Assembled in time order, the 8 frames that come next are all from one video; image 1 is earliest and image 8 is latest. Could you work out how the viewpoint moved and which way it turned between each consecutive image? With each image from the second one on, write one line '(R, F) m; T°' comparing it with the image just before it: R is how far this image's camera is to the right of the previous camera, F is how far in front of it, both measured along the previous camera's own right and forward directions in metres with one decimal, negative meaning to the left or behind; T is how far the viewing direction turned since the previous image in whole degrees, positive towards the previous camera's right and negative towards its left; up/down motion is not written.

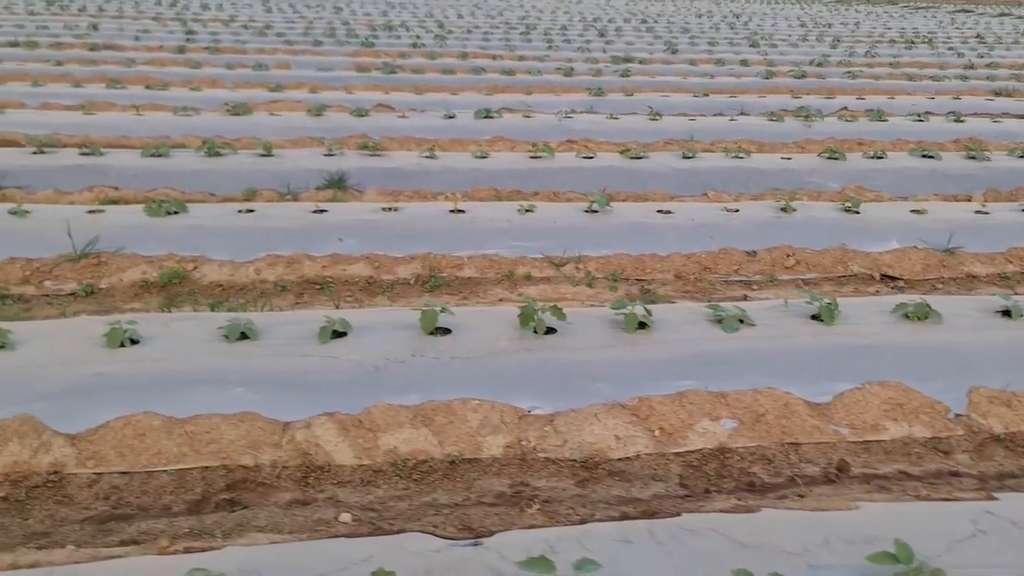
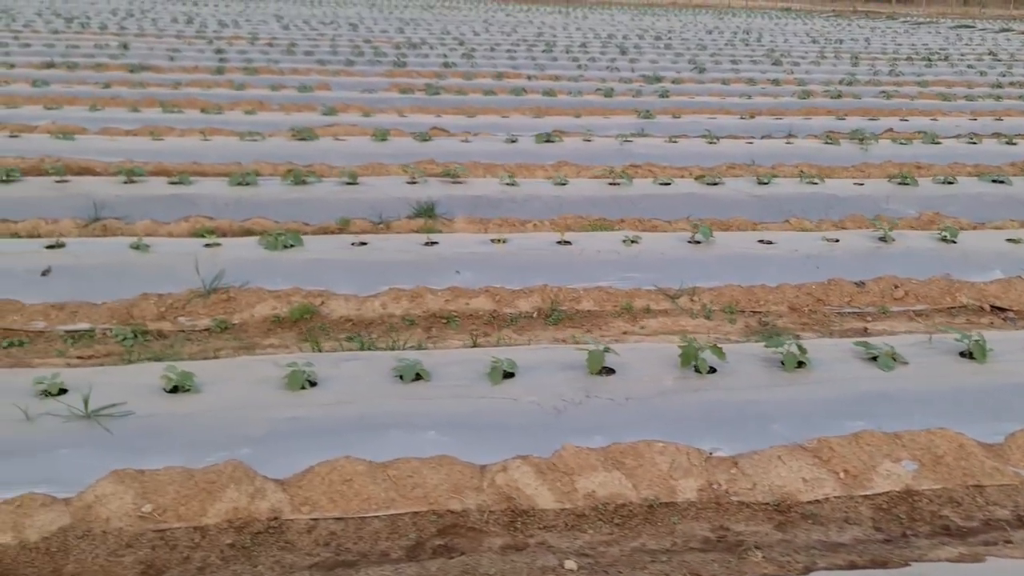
(-0.5, 0.0) m; 0°
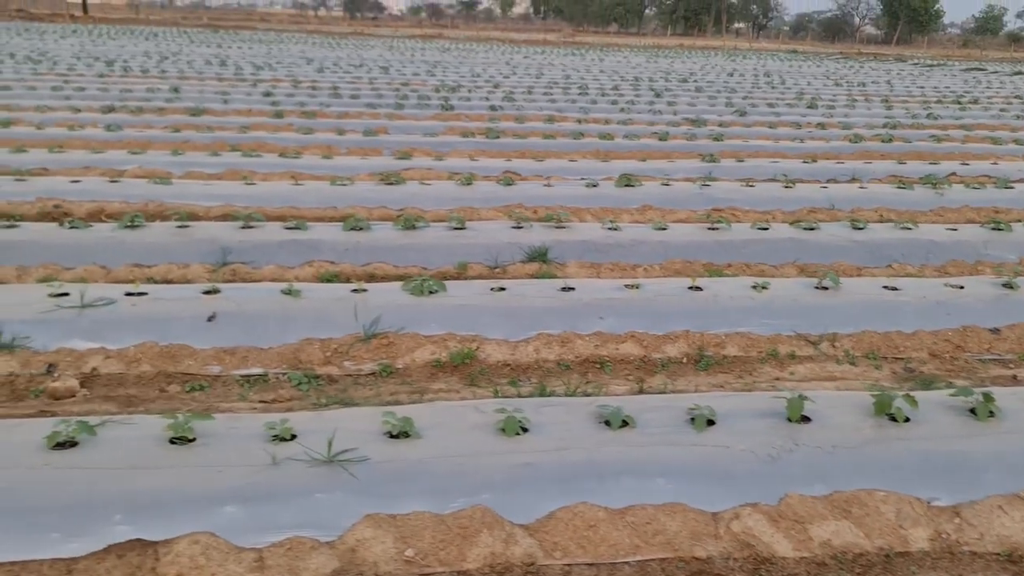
(-0.6, -0.1) m; -1°
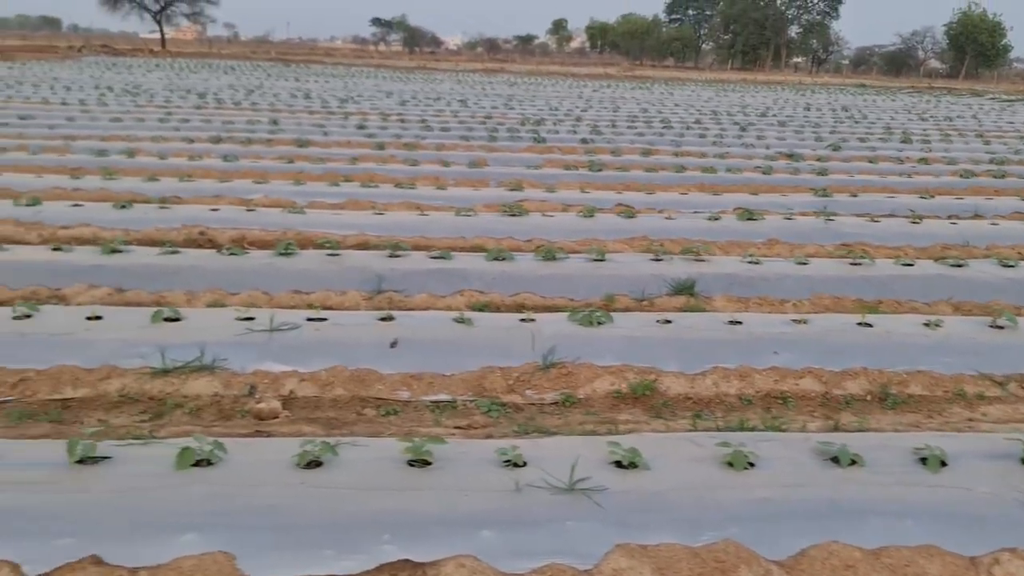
(-0.5, 0.0) m; -4°
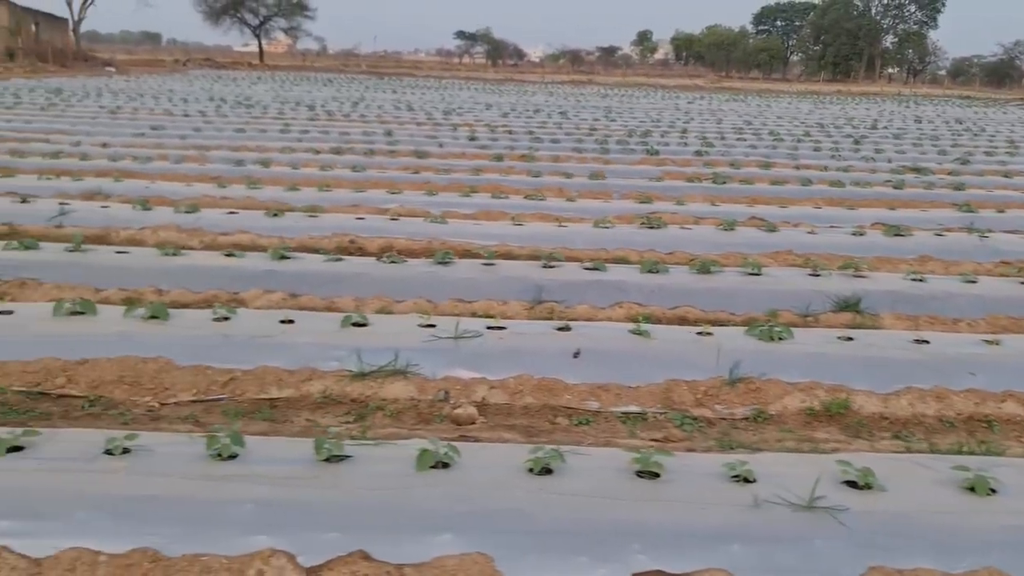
(-0.5, 0.0) m; -6°
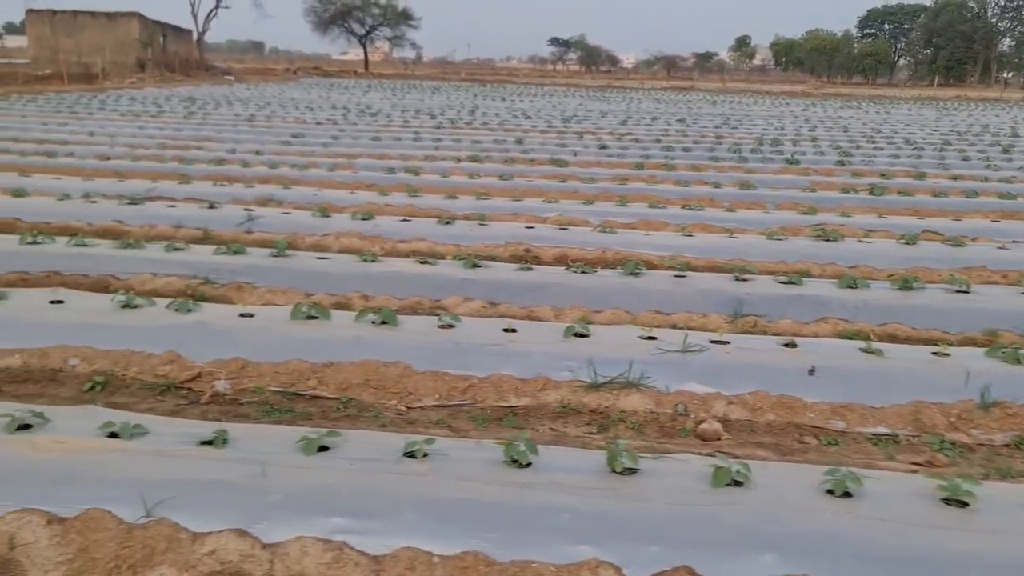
(-0.6, -0.1) m; -7°
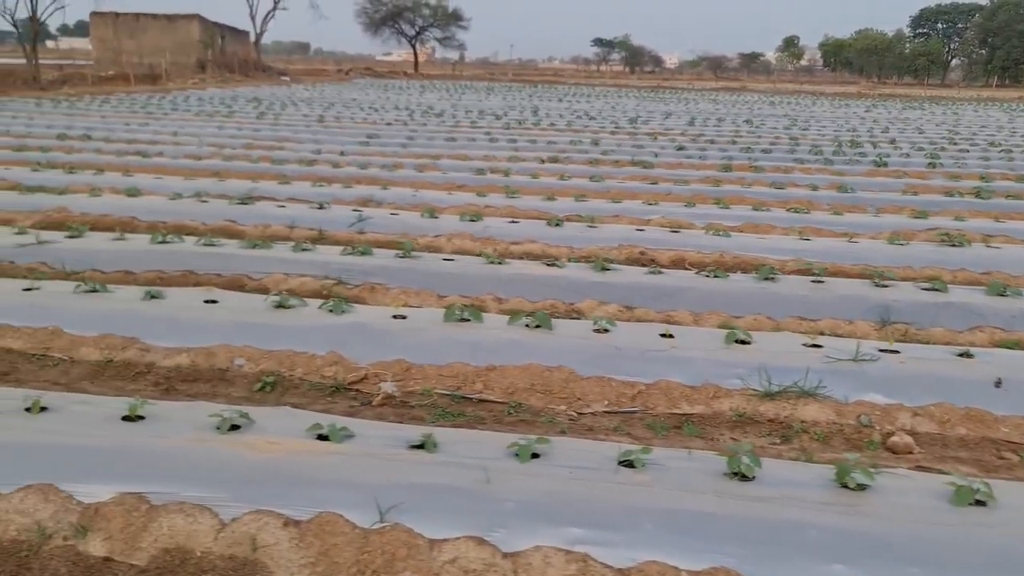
(-0.6, 0.0) m; -3°
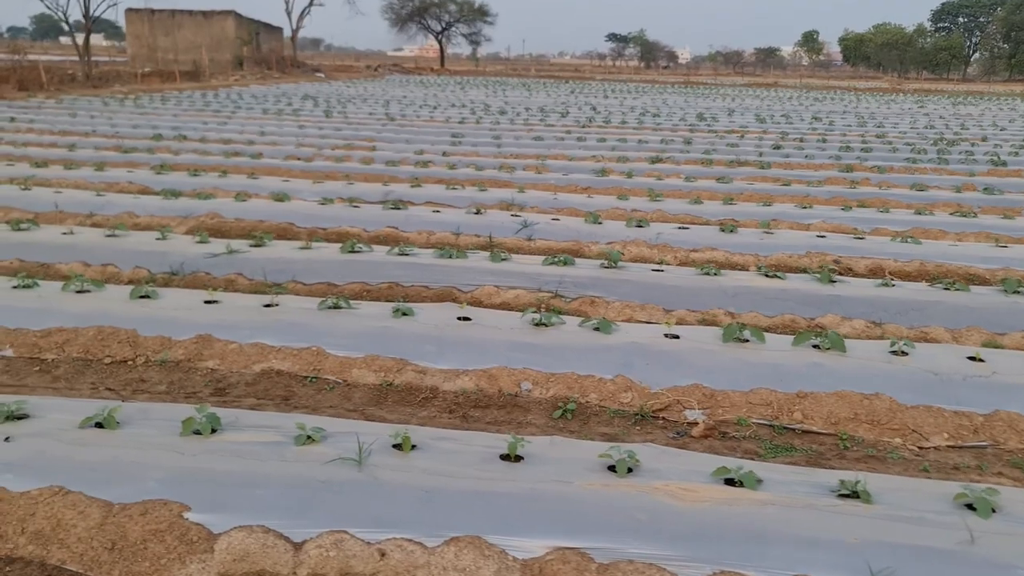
(-1.2, +0.2) m; -2°
